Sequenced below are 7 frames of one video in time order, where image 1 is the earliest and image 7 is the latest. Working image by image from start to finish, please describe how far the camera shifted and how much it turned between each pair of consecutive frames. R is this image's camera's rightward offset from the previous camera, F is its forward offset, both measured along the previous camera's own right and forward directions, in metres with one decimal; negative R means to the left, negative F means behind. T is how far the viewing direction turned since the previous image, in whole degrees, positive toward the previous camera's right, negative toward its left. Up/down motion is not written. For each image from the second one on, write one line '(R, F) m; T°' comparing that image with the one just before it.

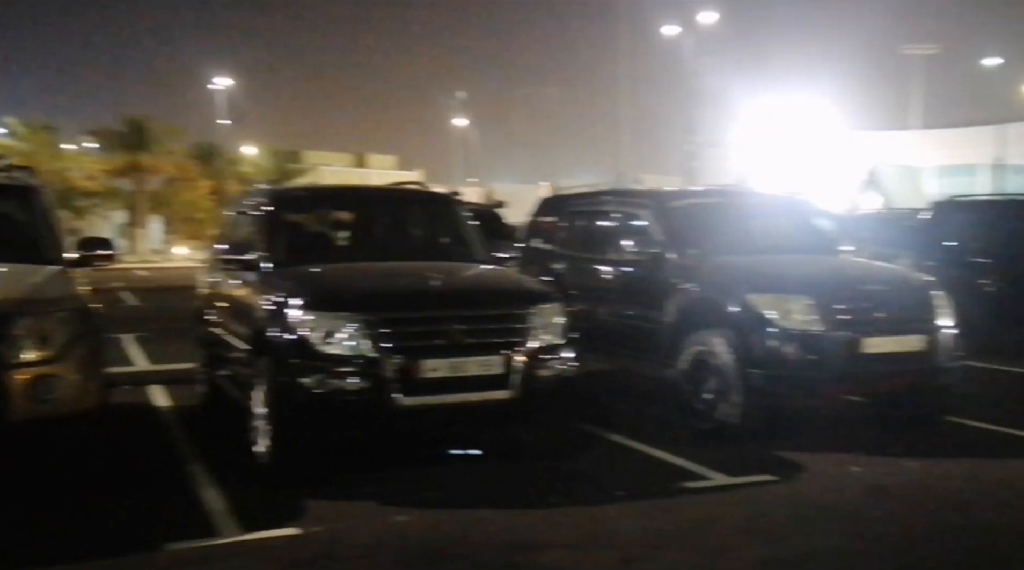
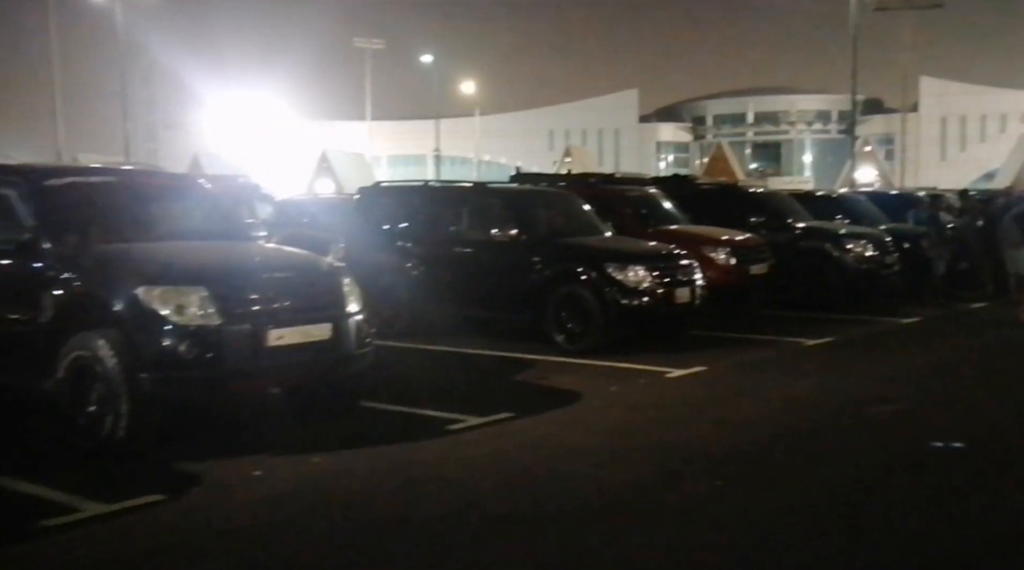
(+0.5, -0.3) m; -6°
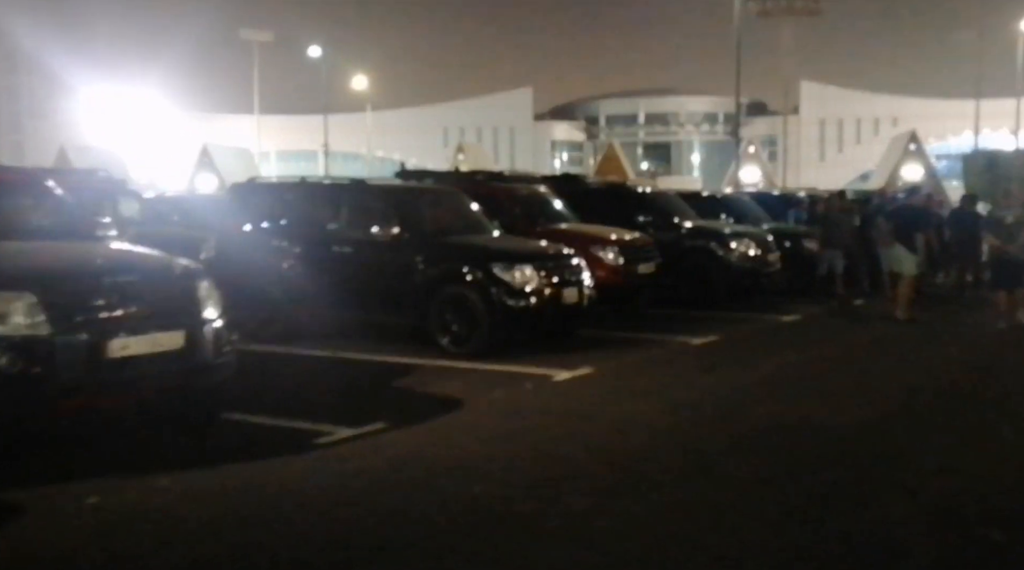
(-0.4, -1.1) m; -5°
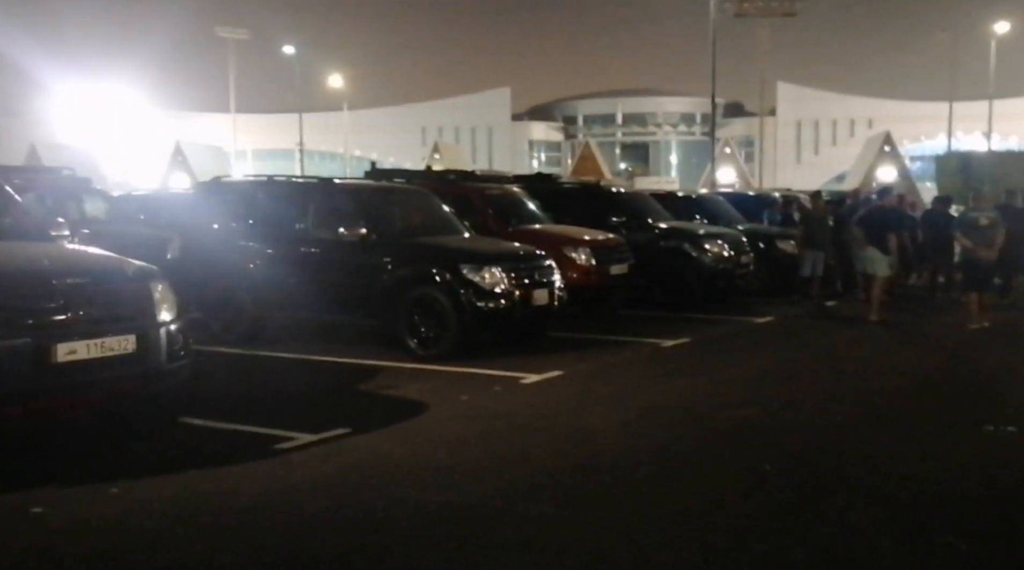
(+0.1, +0.1) m; +1°
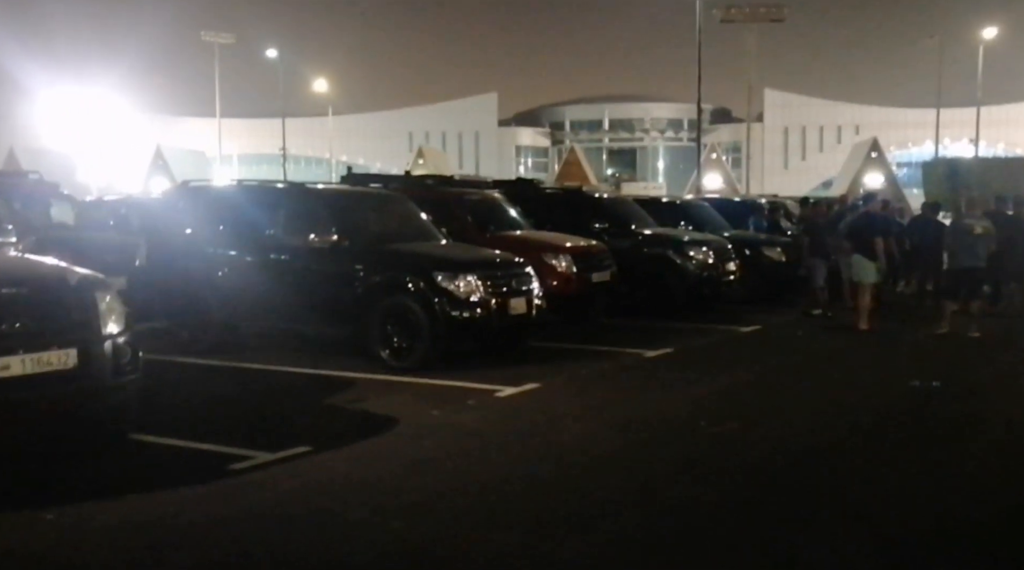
(+0.1, +0.3) m; +1°
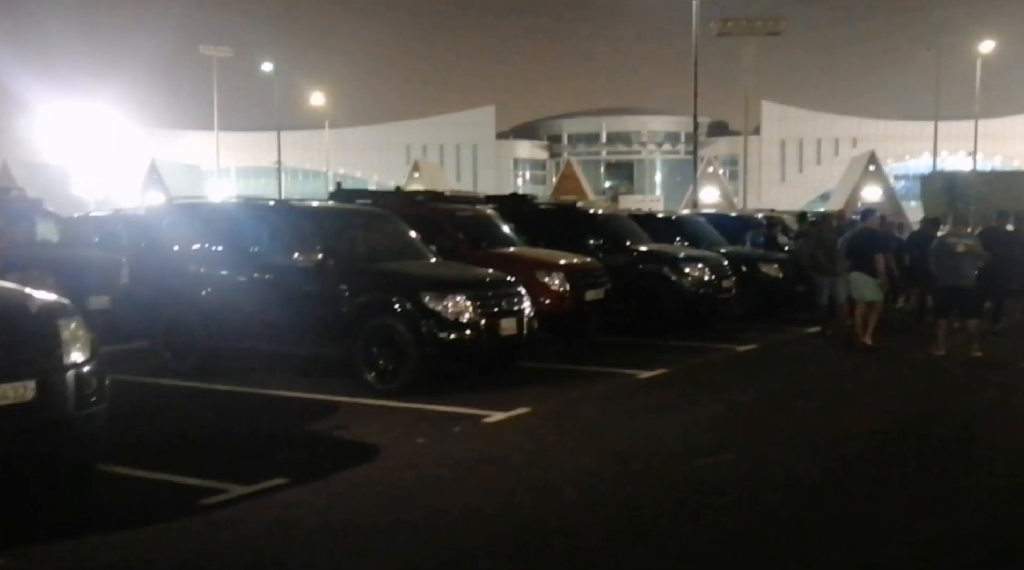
(+0.1, +0.2) m; 0°
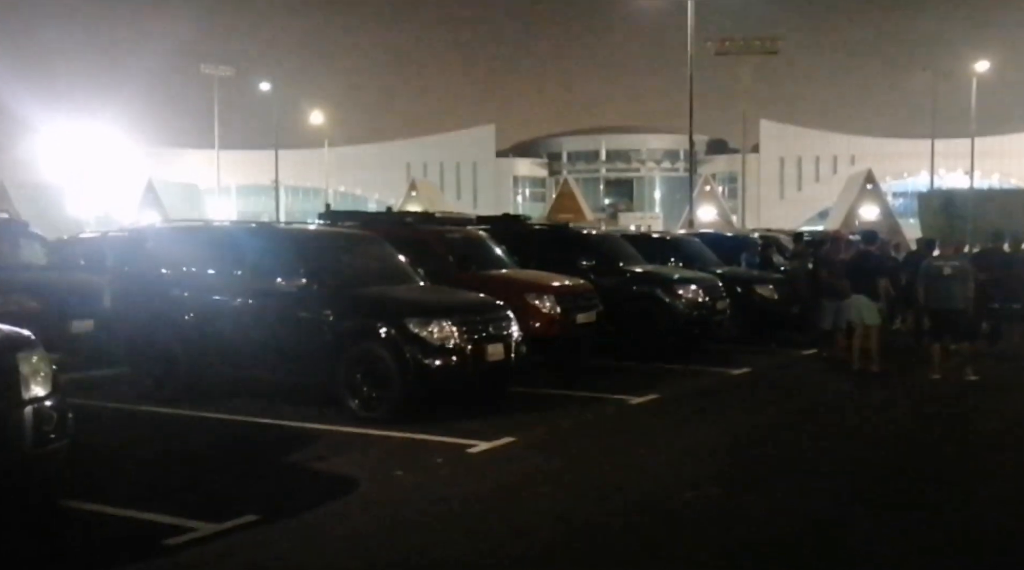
(+0.1, +0.2) m; 0°
